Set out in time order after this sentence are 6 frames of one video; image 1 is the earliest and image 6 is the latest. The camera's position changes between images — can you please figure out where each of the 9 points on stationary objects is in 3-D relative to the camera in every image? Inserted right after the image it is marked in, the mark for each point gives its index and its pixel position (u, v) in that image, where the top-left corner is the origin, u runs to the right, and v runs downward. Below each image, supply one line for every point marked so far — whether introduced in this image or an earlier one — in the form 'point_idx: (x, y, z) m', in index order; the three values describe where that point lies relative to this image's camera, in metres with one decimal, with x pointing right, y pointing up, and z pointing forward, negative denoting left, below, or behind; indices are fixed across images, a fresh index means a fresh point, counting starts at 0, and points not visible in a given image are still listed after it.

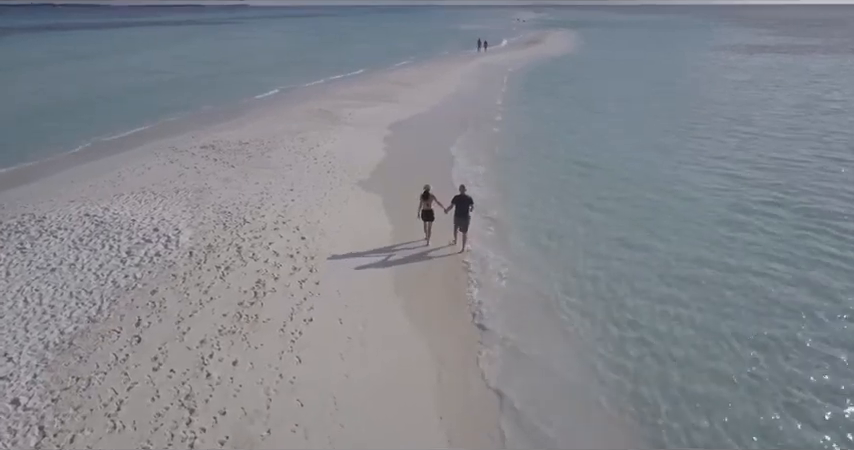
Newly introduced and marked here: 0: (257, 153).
0: (-5.9, +2.5, +19.8) m
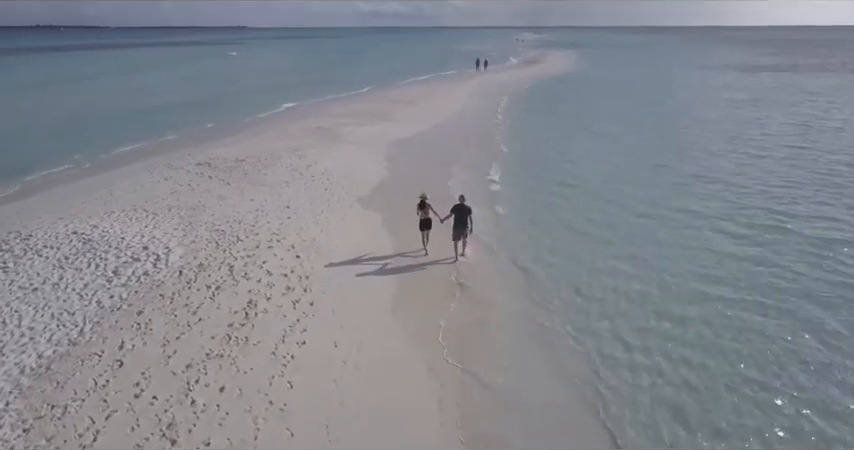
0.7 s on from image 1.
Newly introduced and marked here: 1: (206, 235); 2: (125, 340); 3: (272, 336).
0: (-6.0, +1.9, +19.5) m
1: (-5.2, -0.2, +13.3) m
2: (-4.9, -1.9, +9.2) m
3: (-2.6, -1.9, +9.6) m
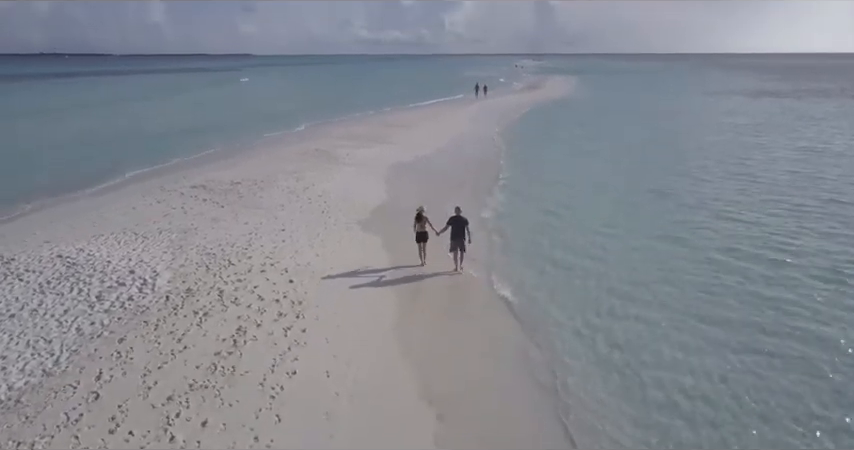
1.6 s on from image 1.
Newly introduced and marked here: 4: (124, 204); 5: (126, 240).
0: (-6.0, +1.1, +19.1) m
1: (-5.2, -0.8, +12.8) m
2: (-4.9, -2.2, +8.6) m
3: (-2.6, -2.2, +9.1) m
4: (-9.3, +0.7, +17.6) m
5: (-7.3, -0.4, +13.8) m
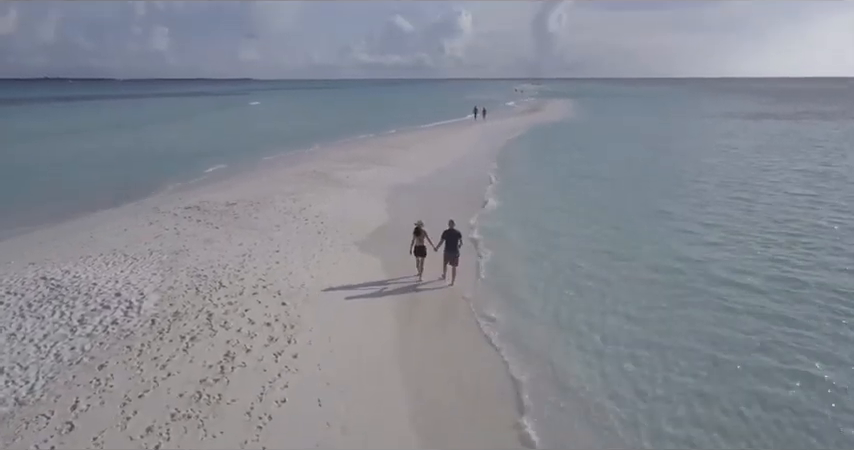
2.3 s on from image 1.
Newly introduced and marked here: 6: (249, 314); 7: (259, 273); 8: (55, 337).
0: (-6.0, +0.4, +18.7) m
1: (-5.2, -1.2, +12.3) m
2: (-4.9, -2.5, +8.1) m
3: (-2.7, -2.5, +8.6) m
4: (-9.4, 0.0, +17.2) m
5: (-7.3, -0.8, +13.3) m
6: (-3.4, -1.7, +11.0) m
7: (-3.9, -1.1, +13.2) m
8: (-6.3, -1.9, +9.6) m
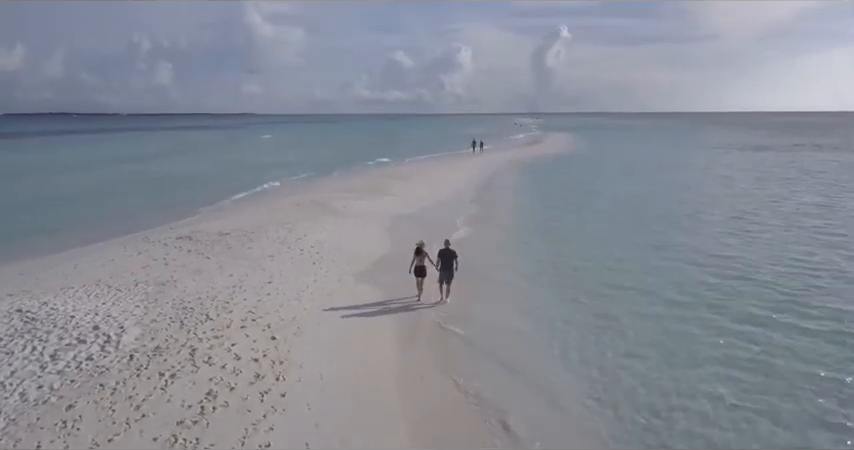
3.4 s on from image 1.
0: (-6.0, -0.6, +18.1) m
1: (-5.3, -1.8, +11.6) m
2: (-5.0, -2.8, +7.4) m
3: (-2.7, -2.9, +7.8) m
4: (-9.4, -0.9, +16.5) m
5: (-7.3, -1.5, +12.7) m
6: (-3.5, -2.2, +10.3) m
7: (-3.9, -1.8, +12.5) m
8: (-6.3, -2.3, +8.9) m
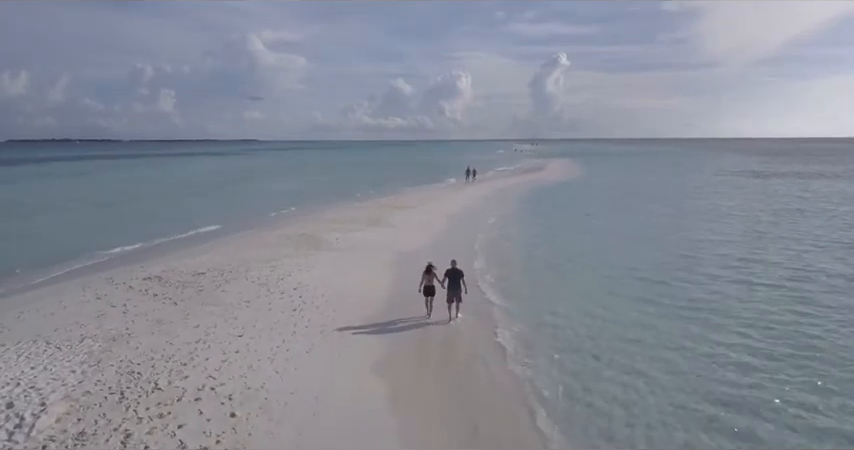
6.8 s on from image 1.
0: (-6.1, -1.7, +16.1) m
1: (-5.3, -2.6, +9.6) m
2: (-5.0, -3.5, +5.3) m
3: (-2.8, -3.6, +5.7) m
4: (-9.5, -1.9, +14.5) m
5: (-7.4, -2.4, +10.7) m
6: (-3.6, -3.0, +8.2) m
7: (-4.0, -2.6, +10.5) m
8: (-6.4, -3.0, +6.8) m
